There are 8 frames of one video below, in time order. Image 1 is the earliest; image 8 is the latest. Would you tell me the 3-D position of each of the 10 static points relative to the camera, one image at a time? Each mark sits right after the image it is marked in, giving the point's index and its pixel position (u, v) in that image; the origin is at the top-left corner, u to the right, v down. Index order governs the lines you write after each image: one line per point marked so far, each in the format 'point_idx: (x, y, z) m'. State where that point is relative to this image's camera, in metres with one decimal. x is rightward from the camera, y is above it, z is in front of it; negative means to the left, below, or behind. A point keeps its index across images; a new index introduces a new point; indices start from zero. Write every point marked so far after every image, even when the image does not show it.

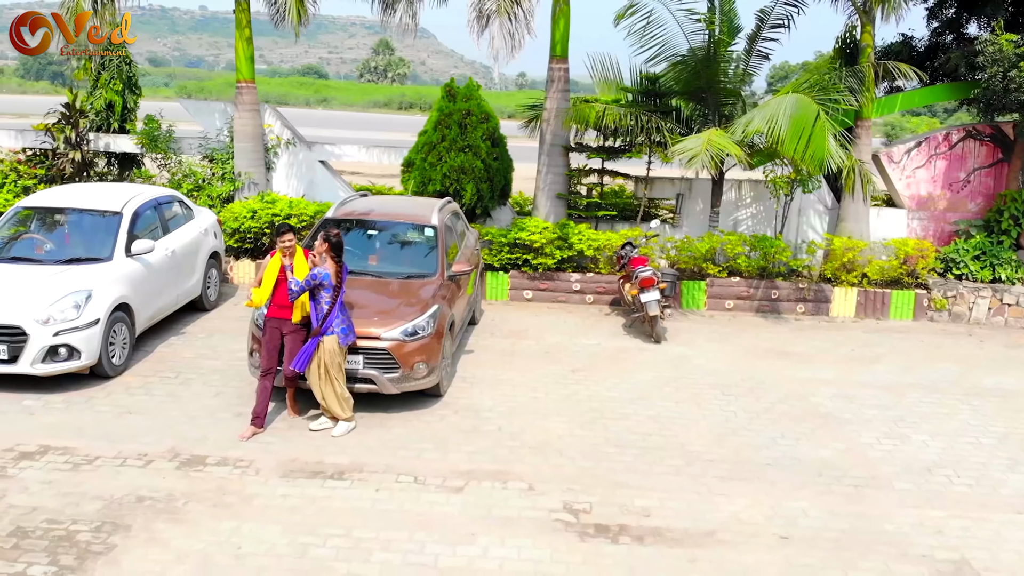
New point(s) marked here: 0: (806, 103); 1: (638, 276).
0: (+3.1, +1.9, +9.5) m
1: (+1.3, +0.1, +9.1) m
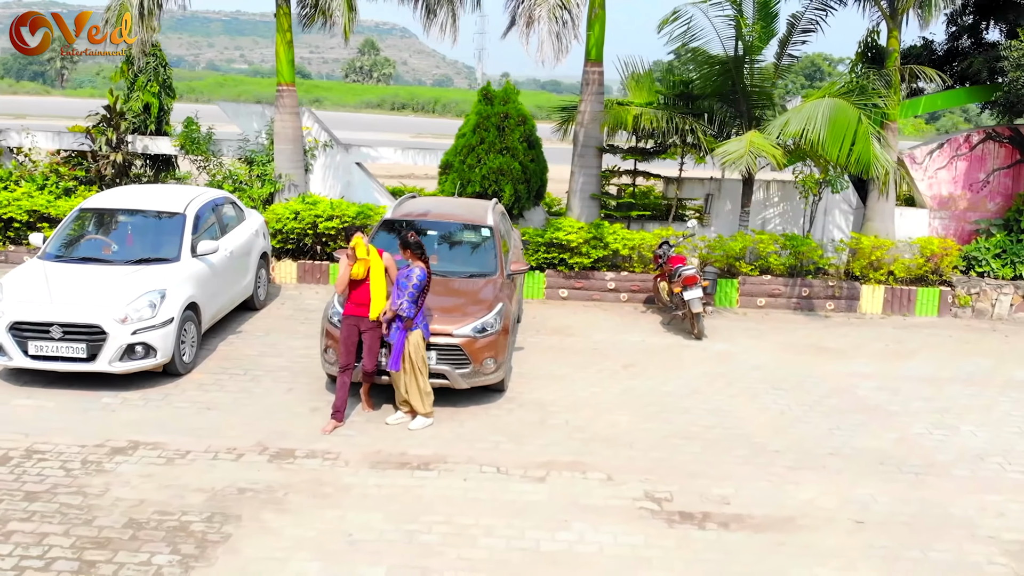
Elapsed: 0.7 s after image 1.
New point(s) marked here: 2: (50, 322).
0: (+3.5, +1.9, +9.8) m
1: (+1.7, +0.1, +9.4) m
2: (-3.5, -0.3, +7.2) m
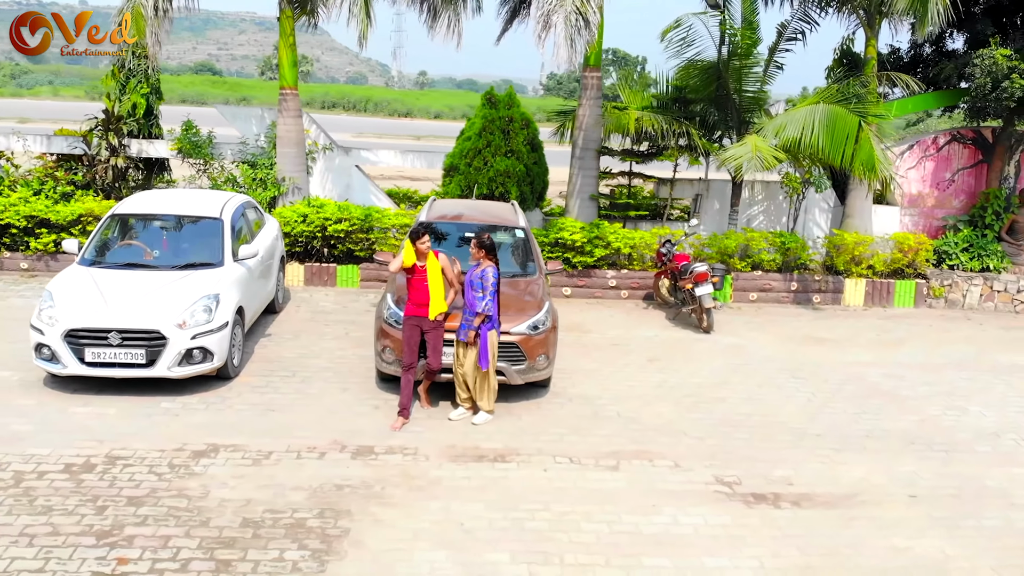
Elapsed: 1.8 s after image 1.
0: (+3.7, +2.0, +10.4) m
1: (+1.9, +0.2, +9.8) m
2: (-3.0, -0.3, +7.2) m
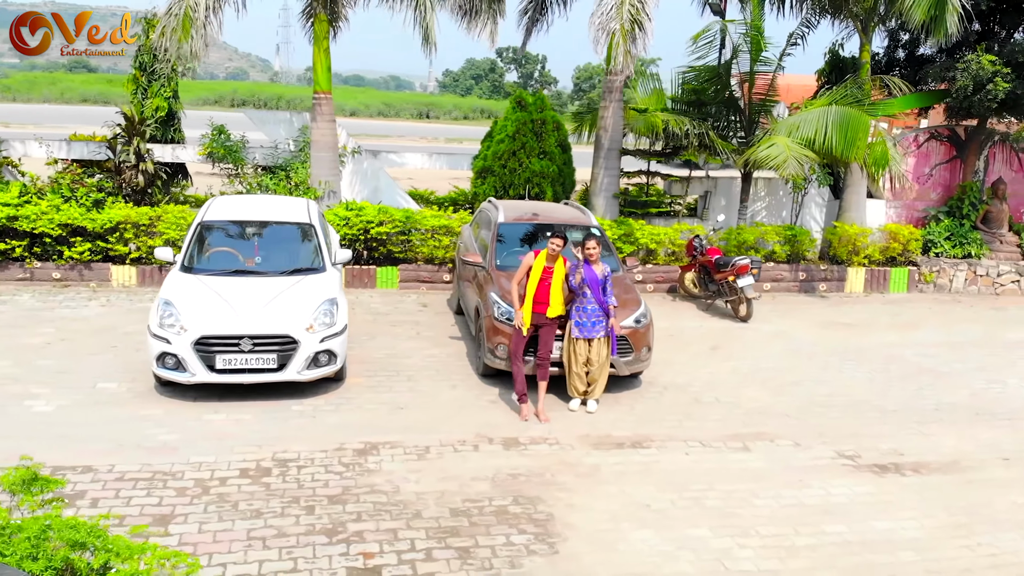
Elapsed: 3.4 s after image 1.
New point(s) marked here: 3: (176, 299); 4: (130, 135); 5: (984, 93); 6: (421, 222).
0: (+4.1, +2.1, +11.2) m
1: (+2.5, +0.3, +10.5) m
2: (-2.1, -0.4, +7.3) m
3: (-2.7, -0.1, +7.5) m
4: (-4.4, +1.8, +11.0) m
5: (+6.1, +2.5, +12.0) m
6: (-1.1, +0.8, +11.4) m
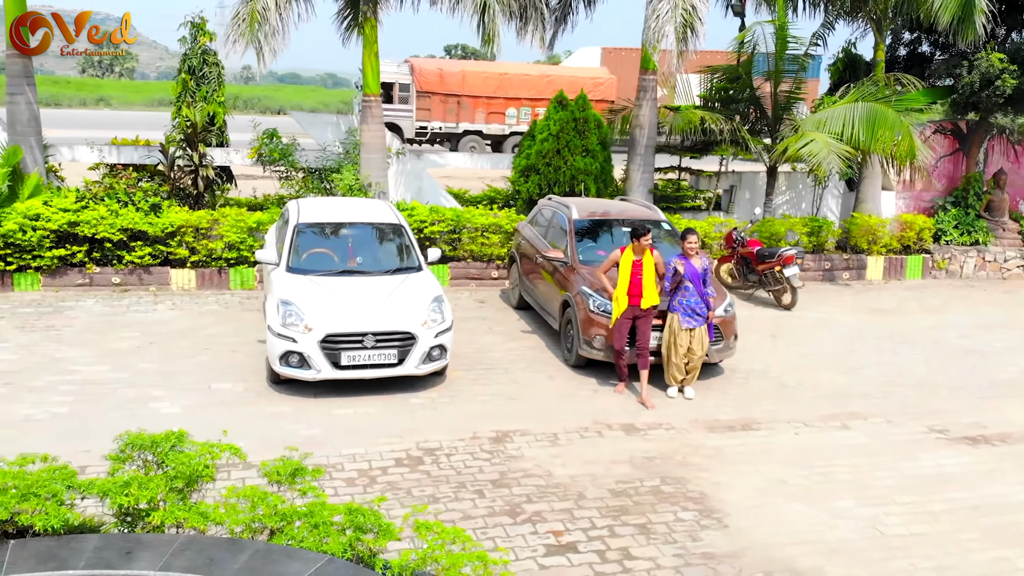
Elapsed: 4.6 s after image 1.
0: (+4.7, +2.3, +11.8) m
1: (+3.1, +0.4, +11.0) m
2: (-1.2, -0.4, +7.5) m
3: (-1.8, -0.1, +7.6) m
4: (-3.8, +1.8, +11.0) m
5: (+6.6, +2.7, +12.7) m
6: (-0.5, +0.8, +11.6) m
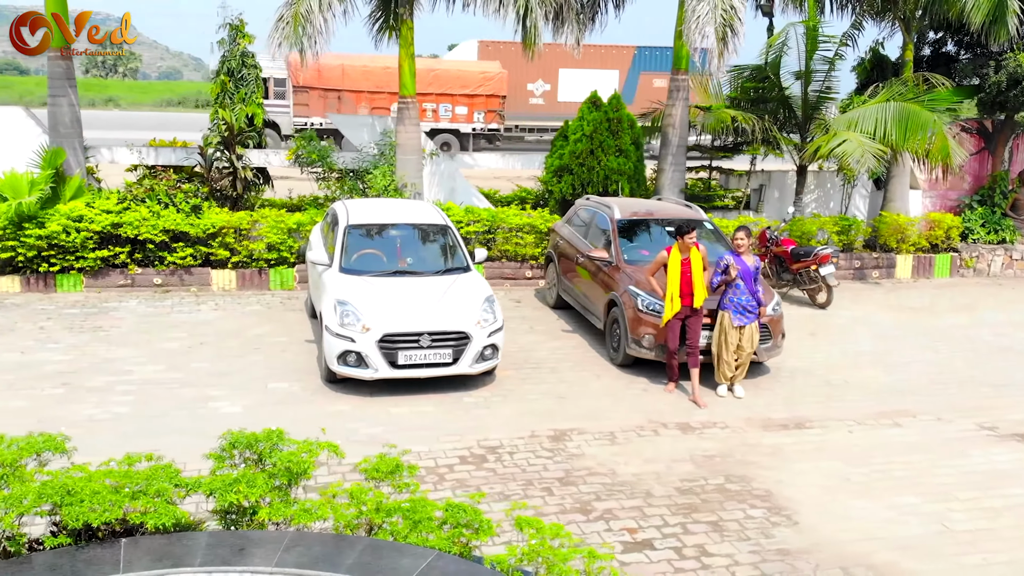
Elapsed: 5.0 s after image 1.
0: (+5.1, +2.3, +11.9) m
1: (+3.6, +0.4, +11.0) m
2: (-0.8, -0.4, +7.6) m
3: (-1.3, -0.1, +7.7) m
4: (-3.4, +1.8, +11.1) m
5: (+7.0, +2.8, +12.8) m
6: (-0.1, +0.8, +11.7) m
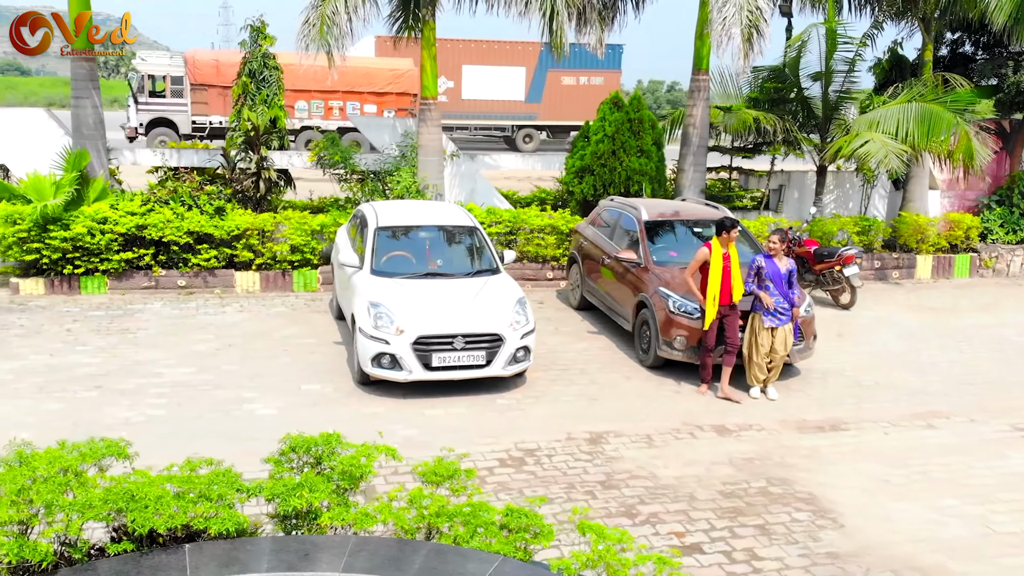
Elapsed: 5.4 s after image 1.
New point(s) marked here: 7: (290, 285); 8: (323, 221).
0: (+5.4, +2.3, +11.9) m
1: (+3.9, +0.4, +11.0) m
2: (-0.5, -0.4, +7.6) m
3: (-1.1, -0.1, +7.7) m
4: (-3.1, +1.8, +11.1) m
5: (+7.3, +2.8, +12.8) m
6: (+0.2, +0.8, +11.7) m
7: (-2.6, 0.0, +10.8) m
8: (-2.2, +0.8, +10.9) m
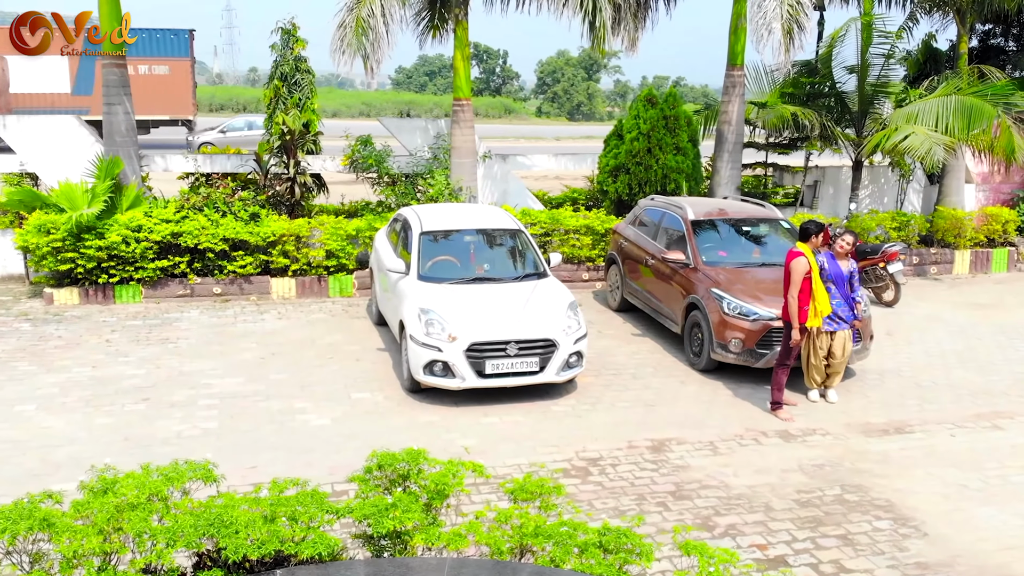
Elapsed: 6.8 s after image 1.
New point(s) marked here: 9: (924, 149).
0: (+5.8, +2.4, +11.7) m
1: (+4.3, +0.4, +10.9) m
2: (0.0, -0.4, +7.4) m
3: (-0.6, -0.2, +7.5) m
4: (-2.7, +1.7, +10.9) m
5: (+7.7, +2.8, +12.6) m
6: (+0.6, +0.8, +11.5) m
7: (-2.1, 0.0, +10.7) m
8: (-1.8, +0.7, +10.8) m
9: (+5.0, +1.7, +11.3) m
